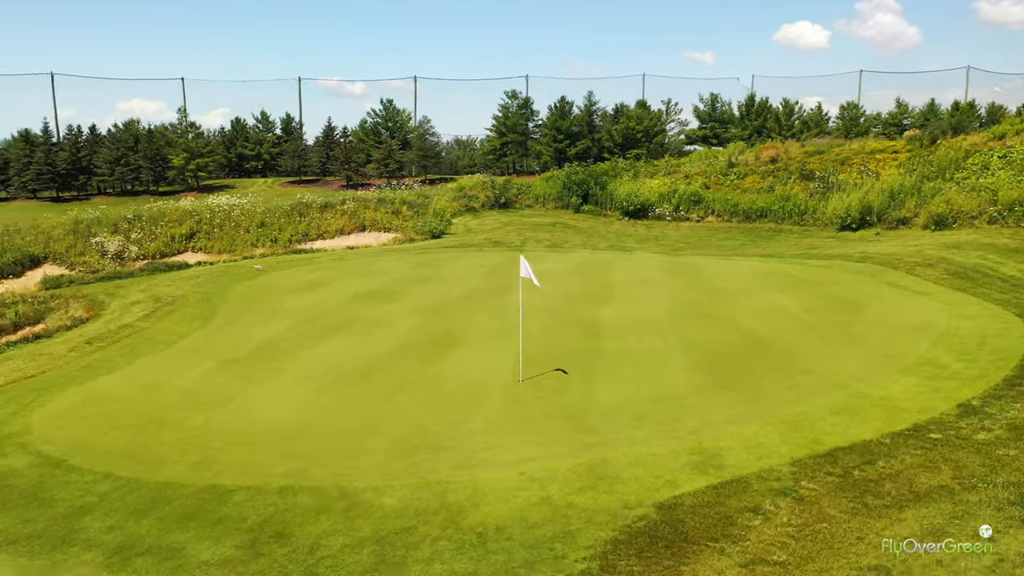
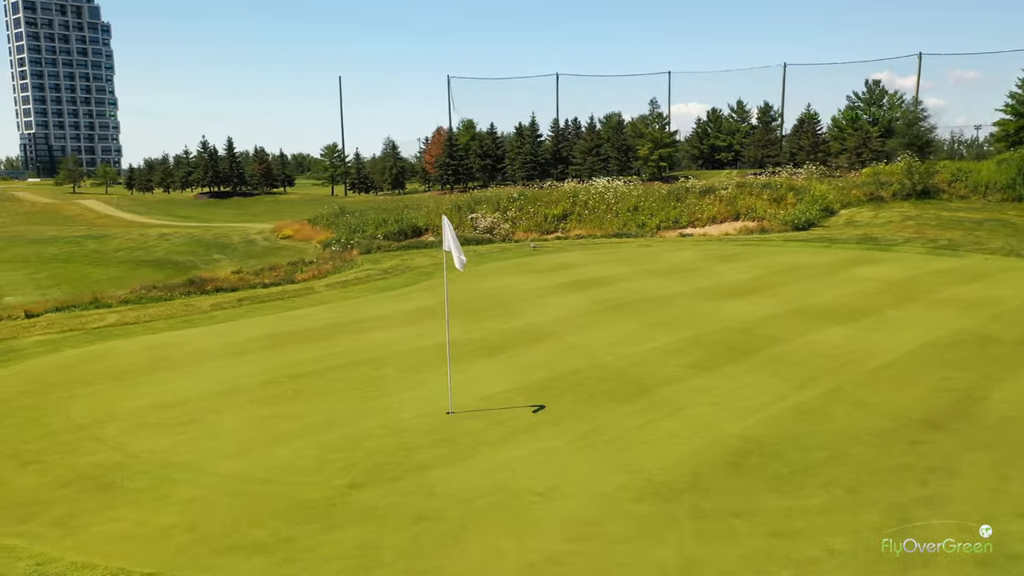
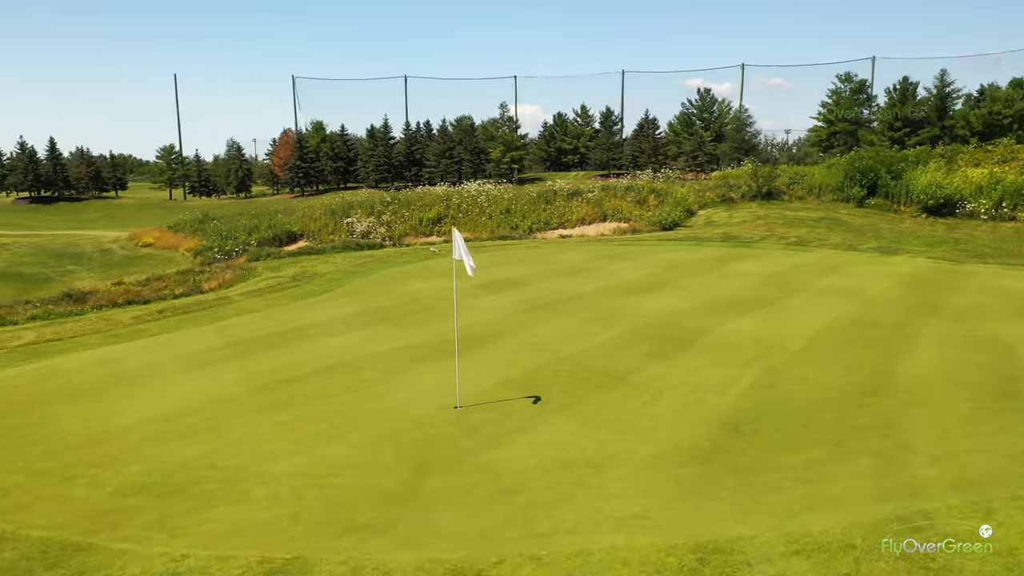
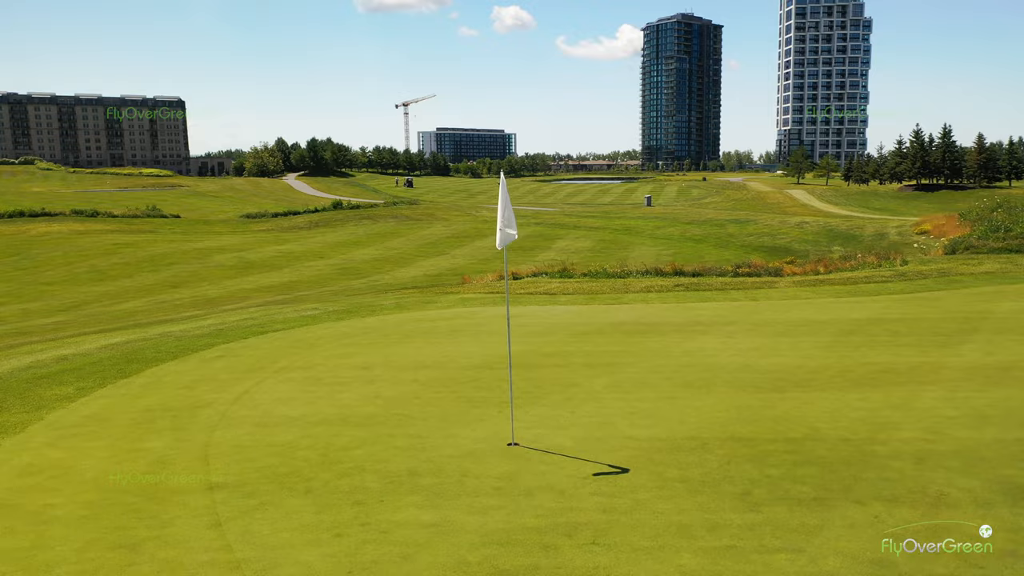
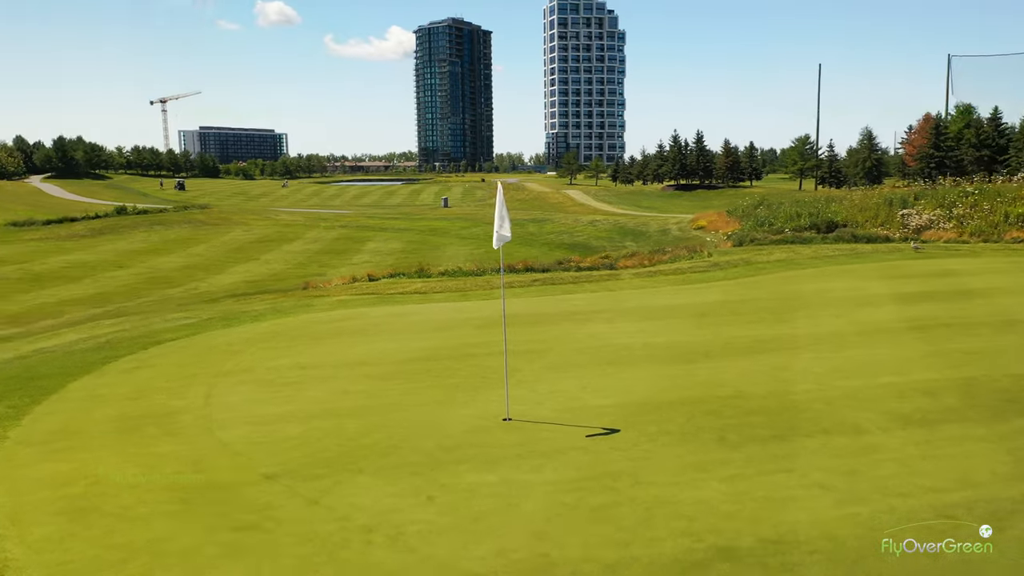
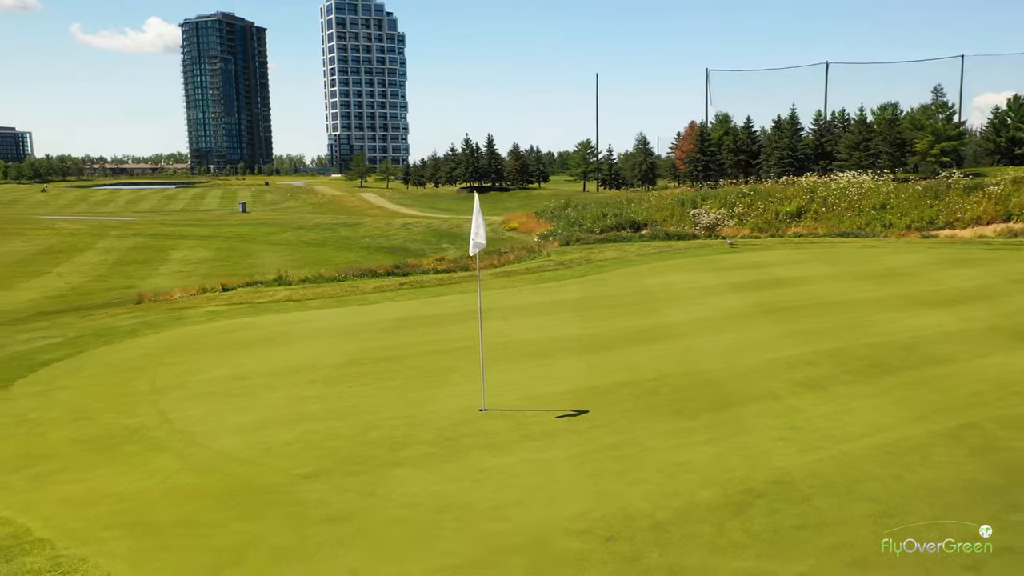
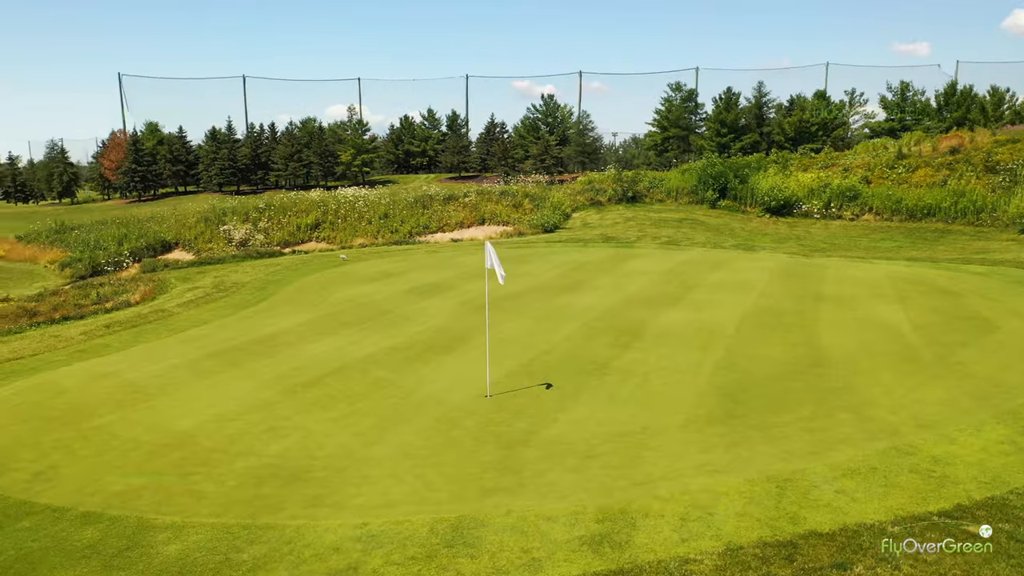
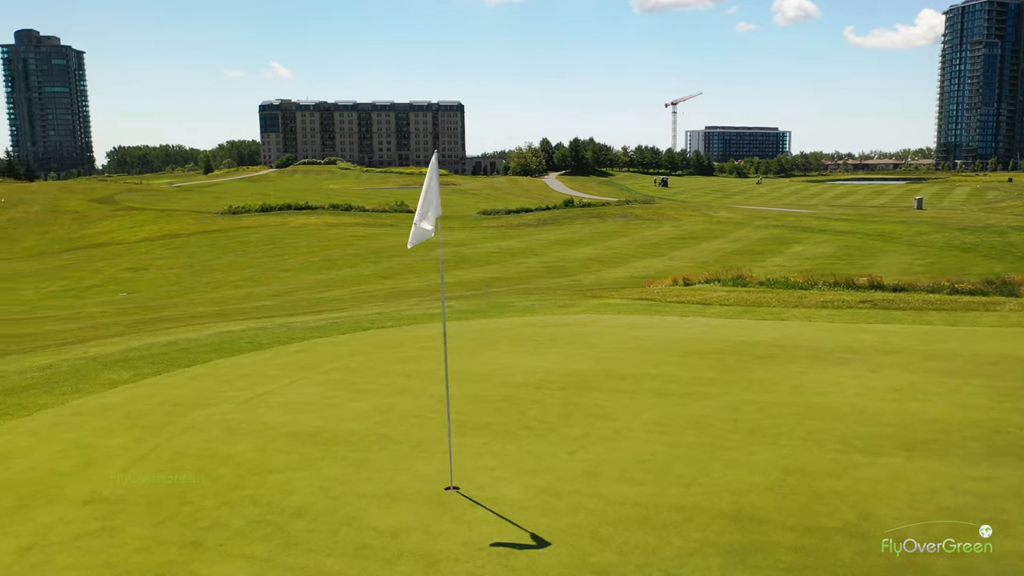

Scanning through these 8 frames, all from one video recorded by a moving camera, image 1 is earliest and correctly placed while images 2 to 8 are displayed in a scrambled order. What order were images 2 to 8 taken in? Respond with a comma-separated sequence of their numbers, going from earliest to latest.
7, 3, 2, 6, 5, 4, 8
